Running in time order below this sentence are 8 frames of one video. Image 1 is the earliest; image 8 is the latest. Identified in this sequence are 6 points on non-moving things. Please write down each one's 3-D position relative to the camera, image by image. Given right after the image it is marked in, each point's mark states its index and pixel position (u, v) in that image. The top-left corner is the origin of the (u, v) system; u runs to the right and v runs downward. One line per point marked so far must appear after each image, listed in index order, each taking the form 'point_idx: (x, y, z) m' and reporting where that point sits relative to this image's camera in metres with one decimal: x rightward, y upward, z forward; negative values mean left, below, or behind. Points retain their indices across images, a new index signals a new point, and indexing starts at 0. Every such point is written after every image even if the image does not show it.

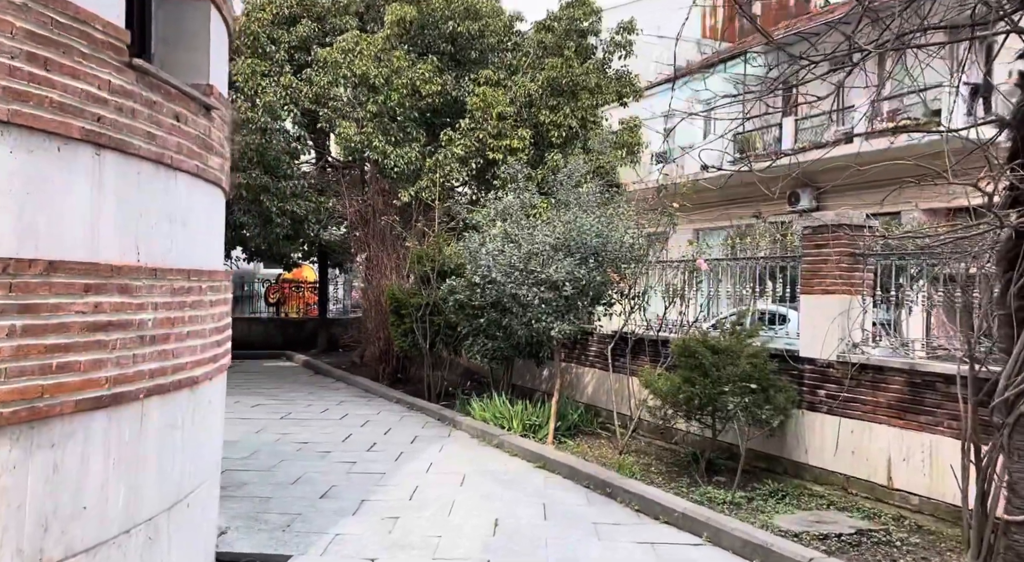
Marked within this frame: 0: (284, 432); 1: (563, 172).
0: (-2.4, -1.5, +8.4) m
1: (+0.6, +1.4, +10.5) m
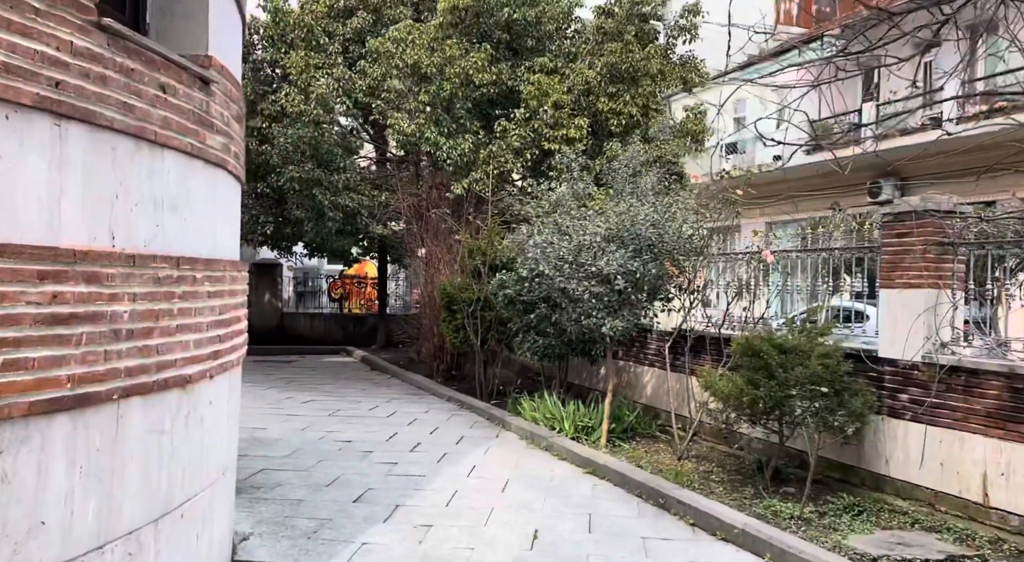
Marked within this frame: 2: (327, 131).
0: (-1.8, -1.5, +8.1) m
1: (+1.3, +1.5, +10.0) m
2: (-2.6, +2.1, +11.4) m
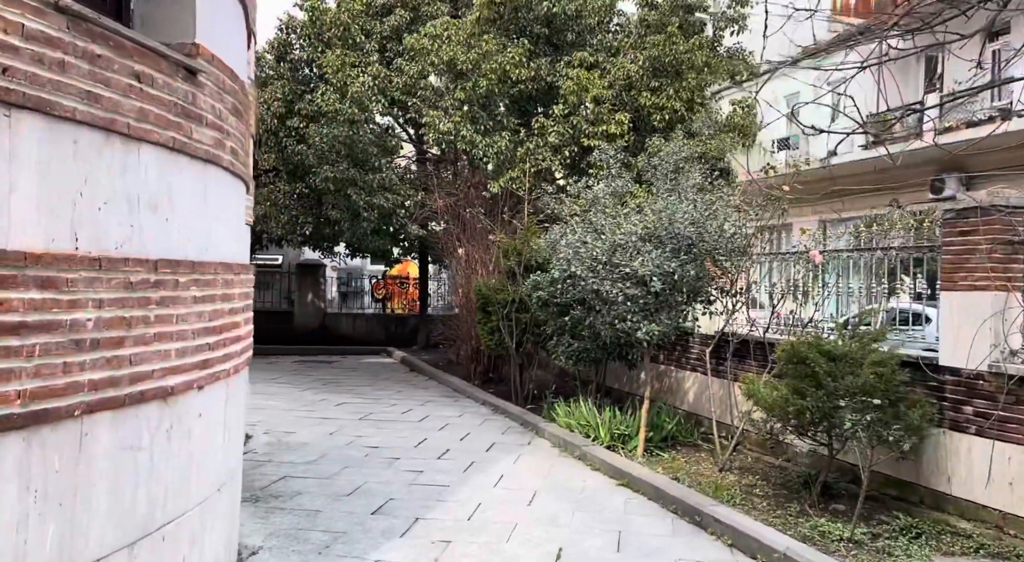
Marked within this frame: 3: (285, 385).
0: (-1.5, -1.5, +7.9) m
1: (+1.8, +1.5, +9.6) m
2: (-2.1, +2.1, +11.2) m
3: (-3.3, -1.5, +11.8) m
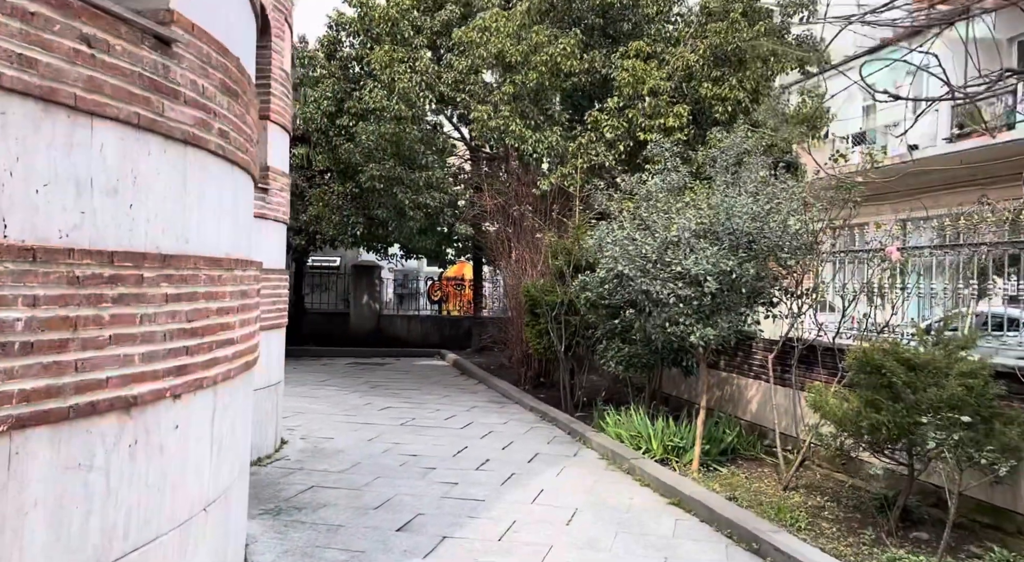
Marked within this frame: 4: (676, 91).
0: (-1.1, -1.5, +7.6) m
1: (+2.3, +1.5, +9.0) m
2: (-1.4, +2.1, +10.9) m
3: (-2.6, -1.5, +11.6) m
4: (+2.3, +2.6, +11.2) m
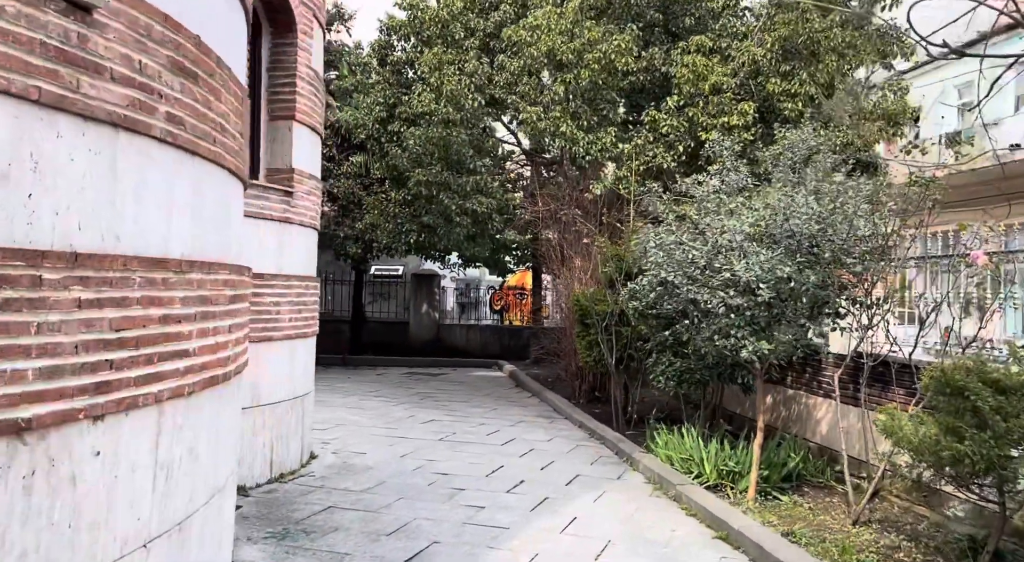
0: (-0.7, -1.6, +7.2) m
1: (+2.8, +1.4, +8.3) m
2: (-0.7, +2.0, +10.6) m
3: (-1.8, -1.6, +11.3) m
4: (+3.0, +2.5, +10.5) m
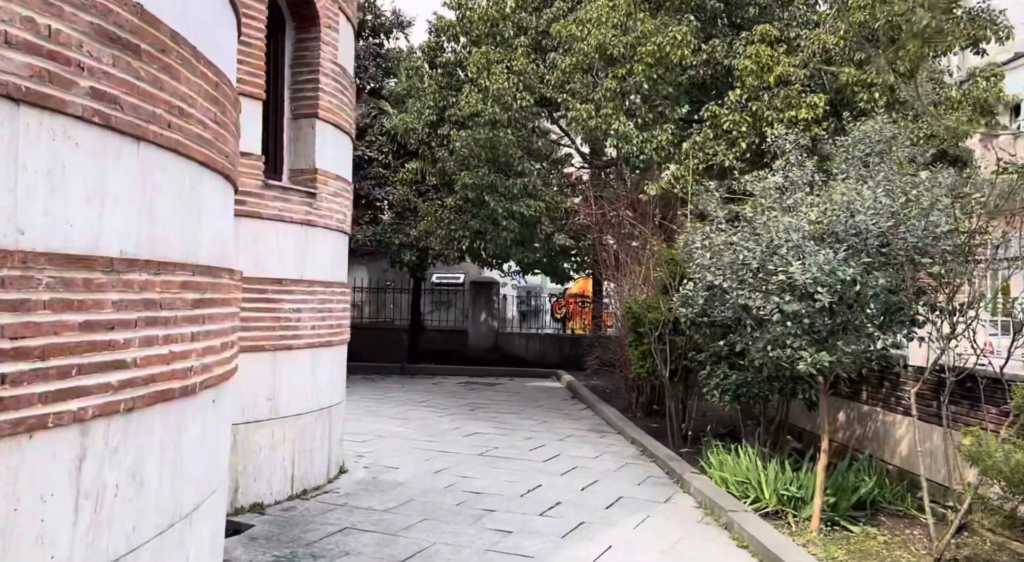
0: (-0.4, -1.6, +6.7) m
1: (+3.2, +1.3, +7.6) m
2: (-0.1, +1.9, +10.2) m
3: (-1.1, -1.7, +10.9) m
4: (+3.6, +2.4, +9.8) m
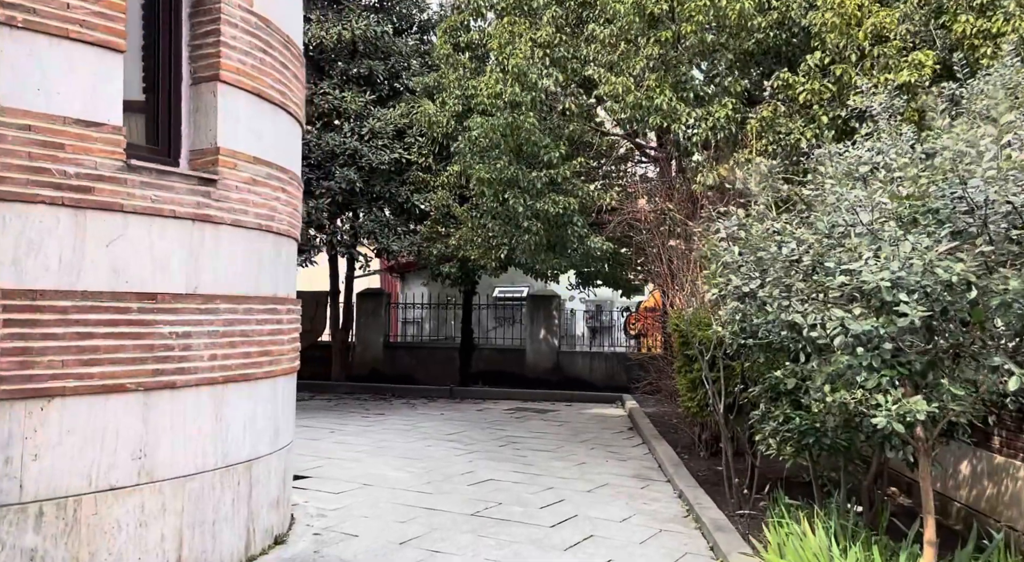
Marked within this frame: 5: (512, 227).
0: (-0.5, -1.7, +5.1) m
1: (+3.1, +1.3, +5.5) m
2: (+0.2, +1.8, +8.5) m
3: (-0.7, -1.9, +9.4) m
4: (+3.8, +2.4, +7.7) m
5: (+0.1, +0.6, +9.4) m
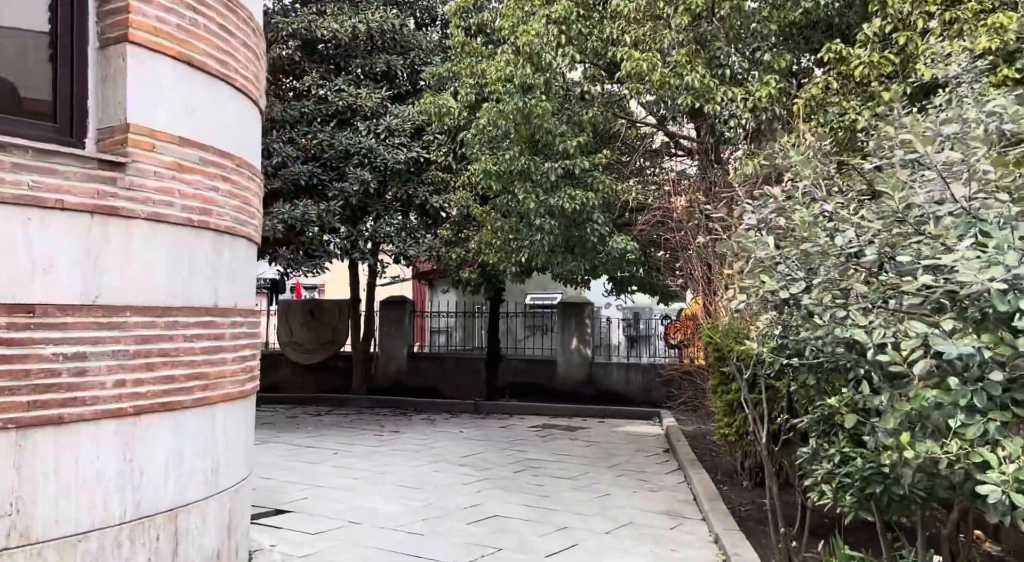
0: (-0.5, -1.7, +4.1) m
1: (+3.1, +1.3, +4.4) m
2: (+0.3, +1.7, +7.6) m
3: (-0.5, -2.0, +8.4) m
4: (+3.8, +2.3, +6.5) m
5: (+0.2, +0.5, +8.4) m
